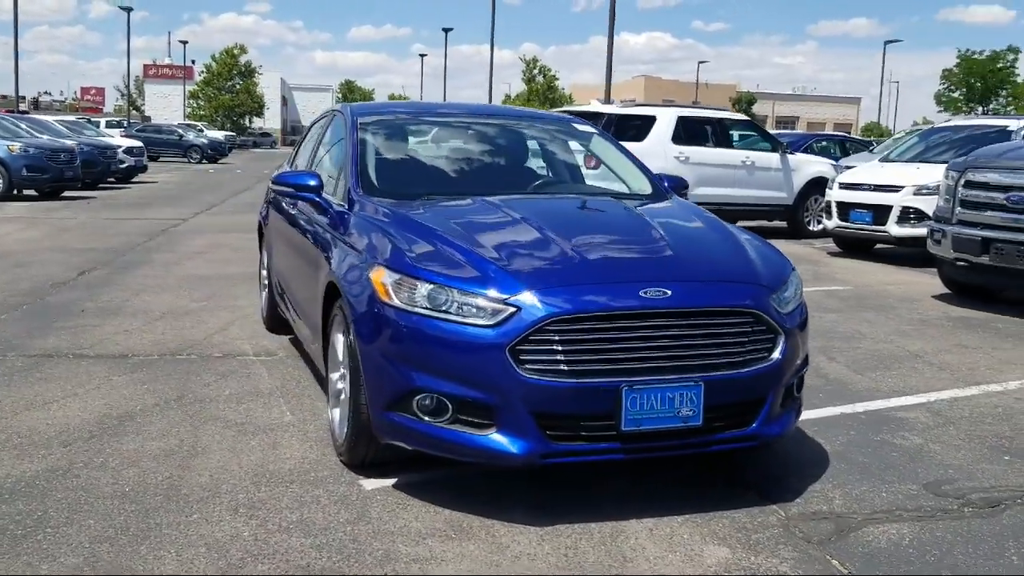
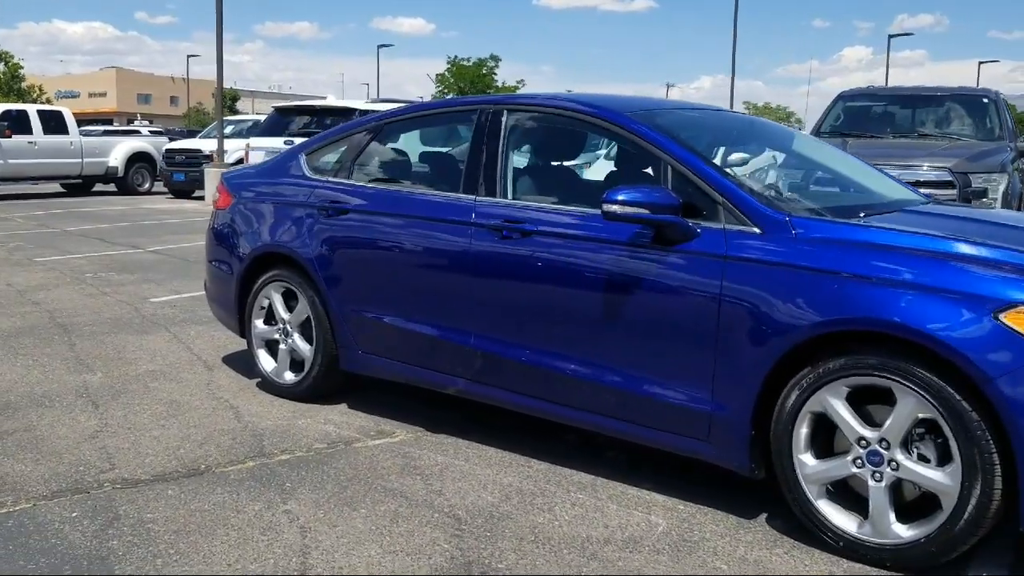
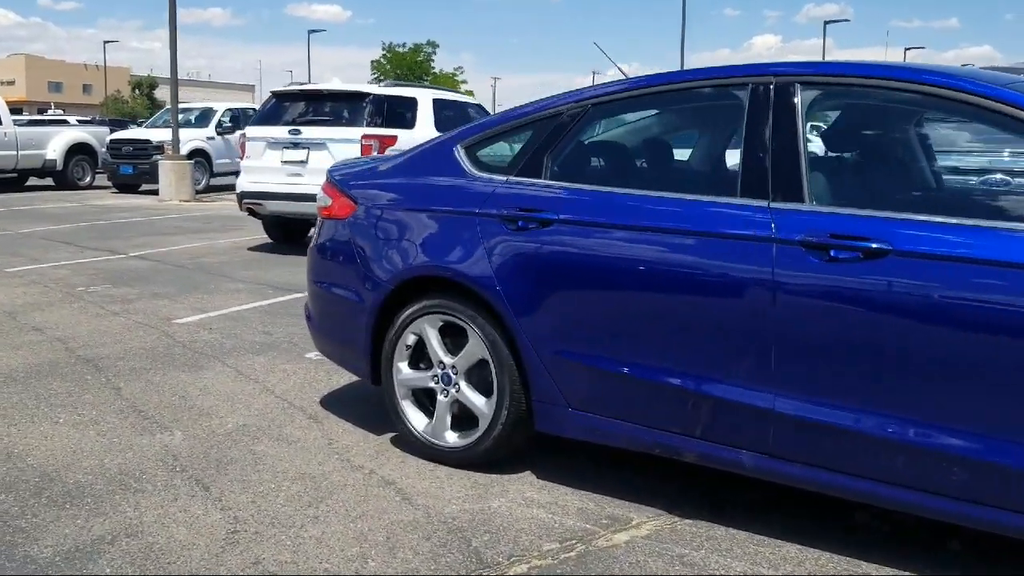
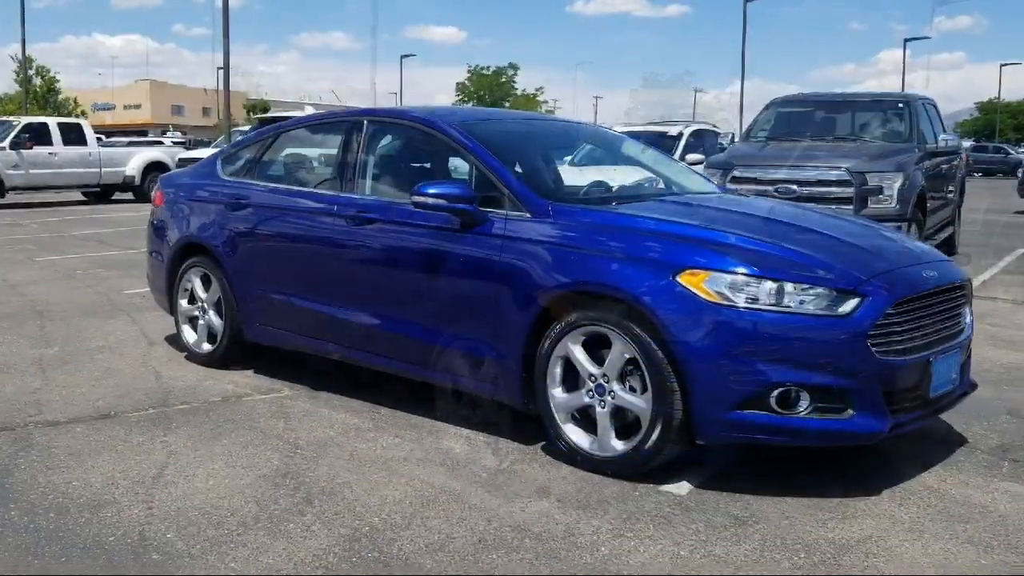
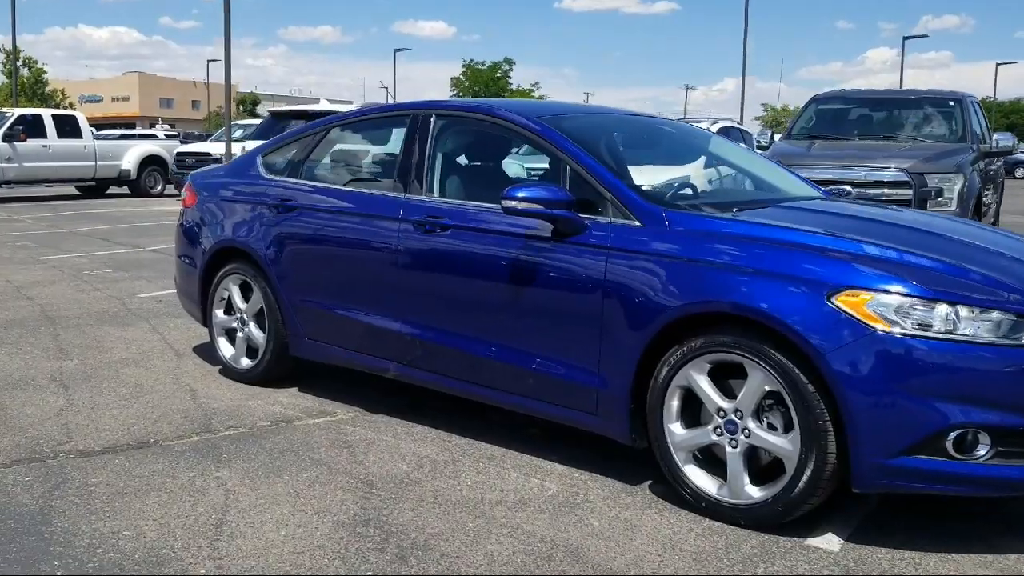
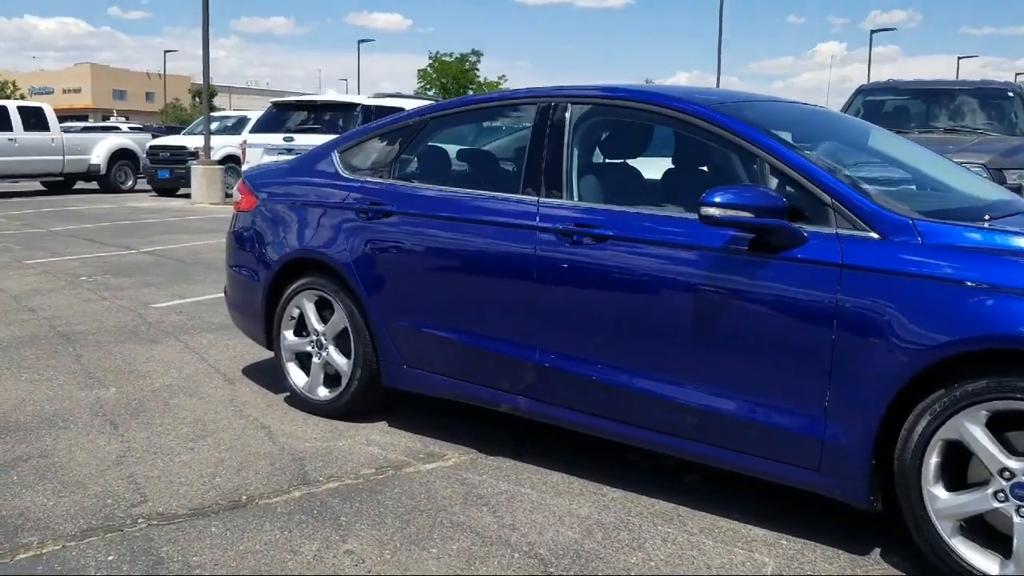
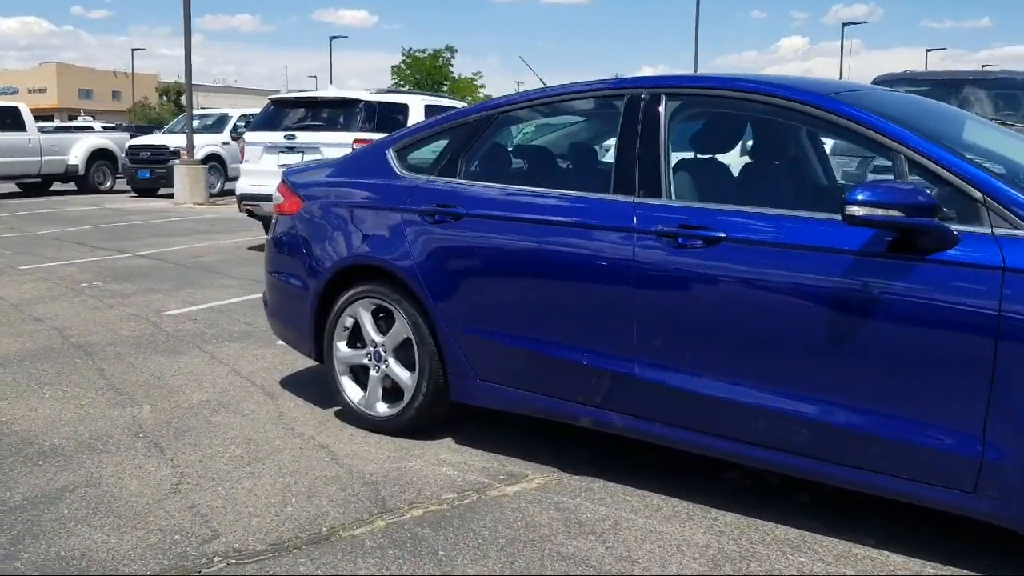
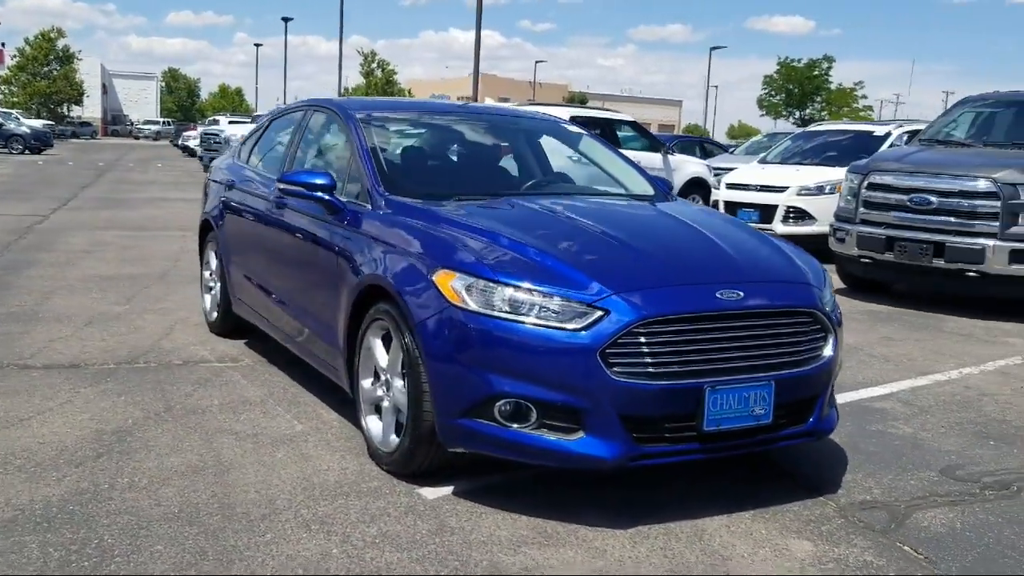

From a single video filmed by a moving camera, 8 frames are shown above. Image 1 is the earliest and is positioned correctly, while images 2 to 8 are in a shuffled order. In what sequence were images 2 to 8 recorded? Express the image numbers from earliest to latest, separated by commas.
8, 4, 5, 2, 6, 7, 3
